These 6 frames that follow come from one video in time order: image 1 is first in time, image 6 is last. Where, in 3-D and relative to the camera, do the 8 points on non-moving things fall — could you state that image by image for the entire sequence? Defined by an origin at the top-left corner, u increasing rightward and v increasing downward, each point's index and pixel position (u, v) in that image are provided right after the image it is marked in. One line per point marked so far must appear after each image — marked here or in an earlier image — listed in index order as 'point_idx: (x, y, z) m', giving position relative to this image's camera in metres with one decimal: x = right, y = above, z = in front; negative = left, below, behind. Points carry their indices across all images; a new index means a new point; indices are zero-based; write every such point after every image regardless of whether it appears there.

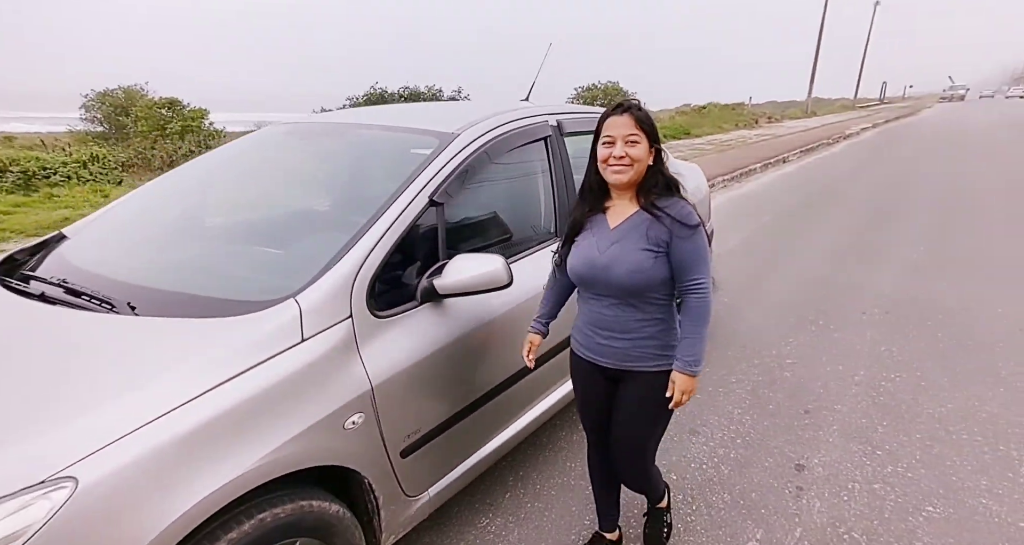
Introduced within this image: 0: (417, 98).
0: (-1.9, +3.7, +11.0) m
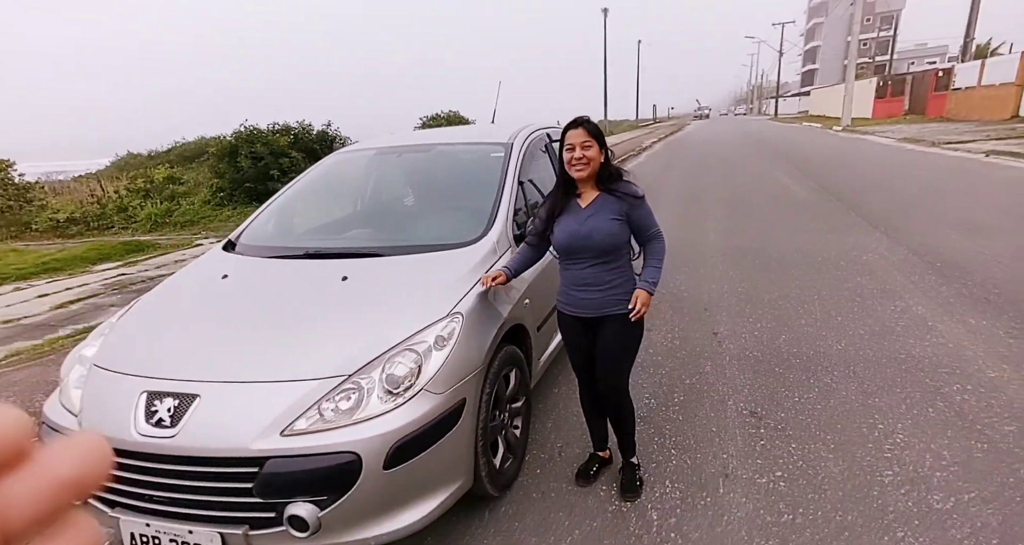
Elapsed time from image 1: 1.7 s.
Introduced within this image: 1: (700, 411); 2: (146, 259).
0: (-4.9, +3.0, +11.2) m
1: (+1.0, -0.7, +2.8) m
2: (-4.6, +0.2, +6.5) m
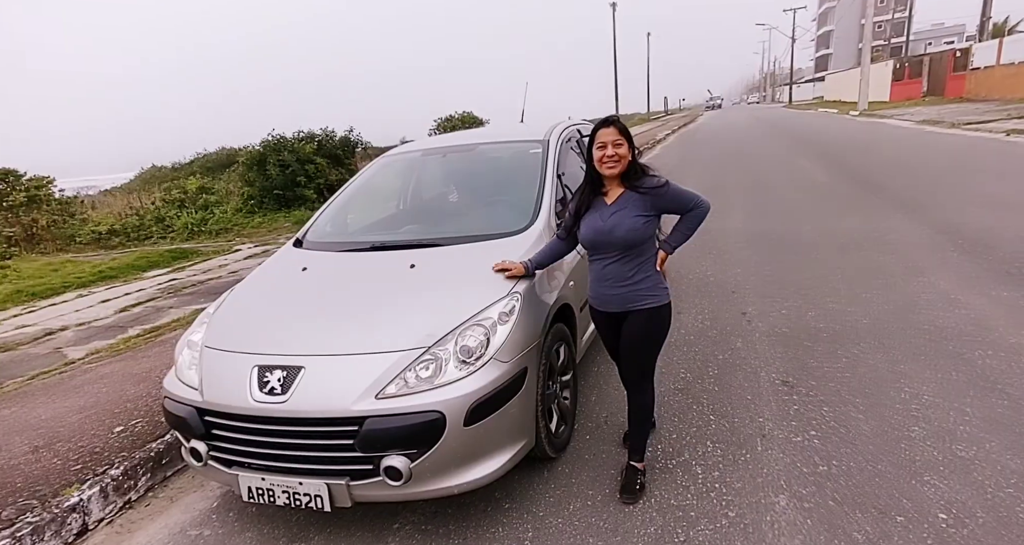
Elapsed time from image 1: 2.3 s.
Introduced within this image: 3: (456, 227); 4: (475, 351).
0: (-4.5, +3.0, +11.6) m
1: (+1.3, -0.6, +3.0) m
2: (-4.3, +0.1, +6.9) m
3: (-0.3, +0.3, +3.1) m
4: (-0.1, -0.3, +2.0) m
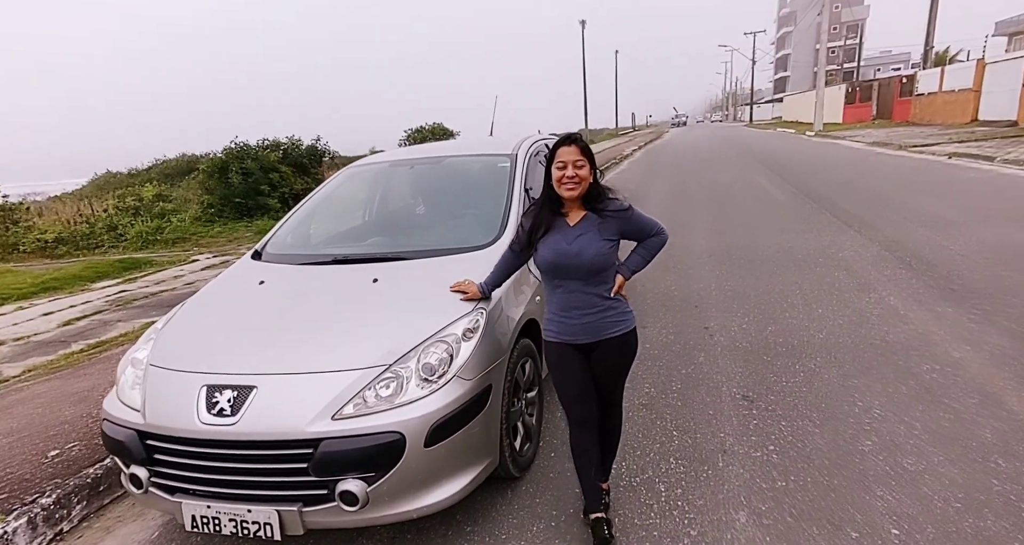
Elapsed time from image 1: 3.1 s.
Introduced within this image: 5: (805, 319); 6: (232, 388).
0: (-5.1, +2.7, +11.3) m
1: (+1.1, -0.7, +3.0) m
2: (-4.7, 0.0, +6.6) m
3: (-0.5, +0.2, +3.0) m
4: (-0.3, -0.4, +2.0) m
5: (+2.2, -0.4, +3.9) m
6: (-1.0, -0.4, +1.9) m
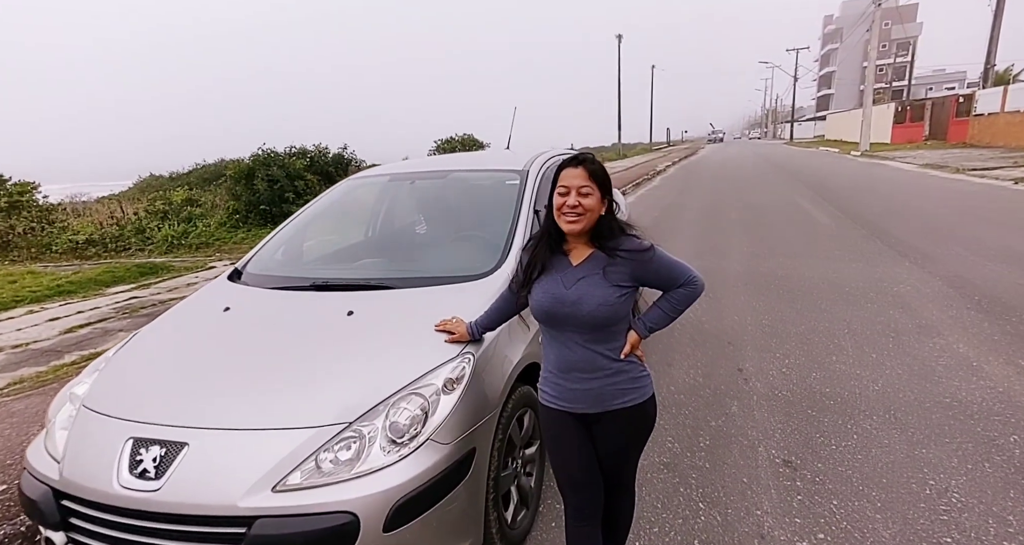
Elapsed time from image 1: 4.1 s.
0: (-4.5, +2.6, +11.3) m
1: (+1.1, -0.9, +2.6) m
2: (-4.5, -0.1, +6.5) m
3: (-0.5, 0.0, +2.7) m
4: (-0.3, -0.5, +1.6) m
5: (+2.3, -0.6, +3.5) m
6: (-1.1, -0.5, +1.5) m
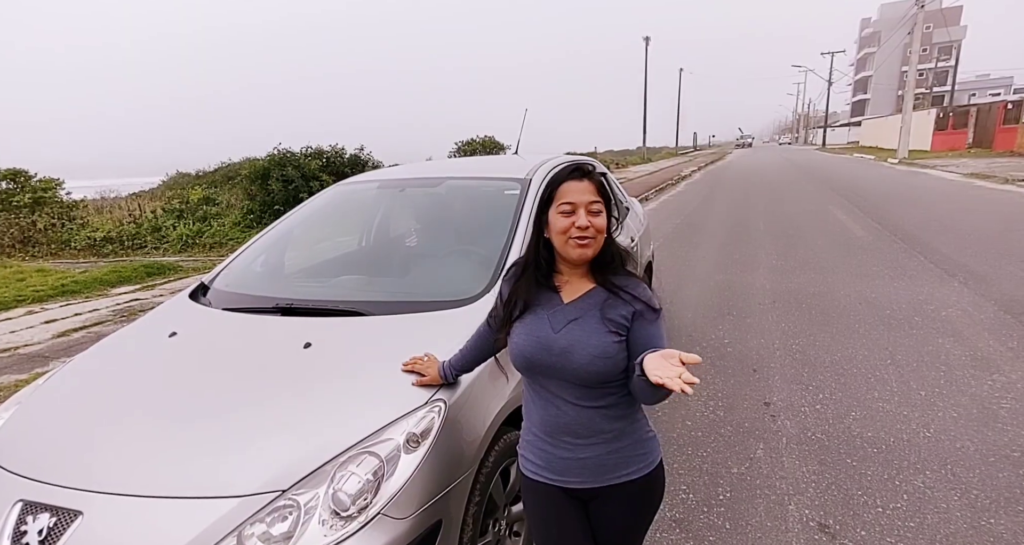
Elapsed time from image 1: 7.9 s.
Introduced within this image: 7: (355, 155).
0: (-4.1, +2.5, +11.2) m
1: (+1.0, -1.1, +2.2) m
2: (-4.3, -0.1, +6.4) m
3: (-0.5, 0.0, +2.4) m
4: (-0.4, -0.6, +1.3) m
5: (+2.3, -0.8, +3.0) m
6: (-1.1, -0.6, +1.3) m
7: (-3.5, +2.7, +11.6) m
